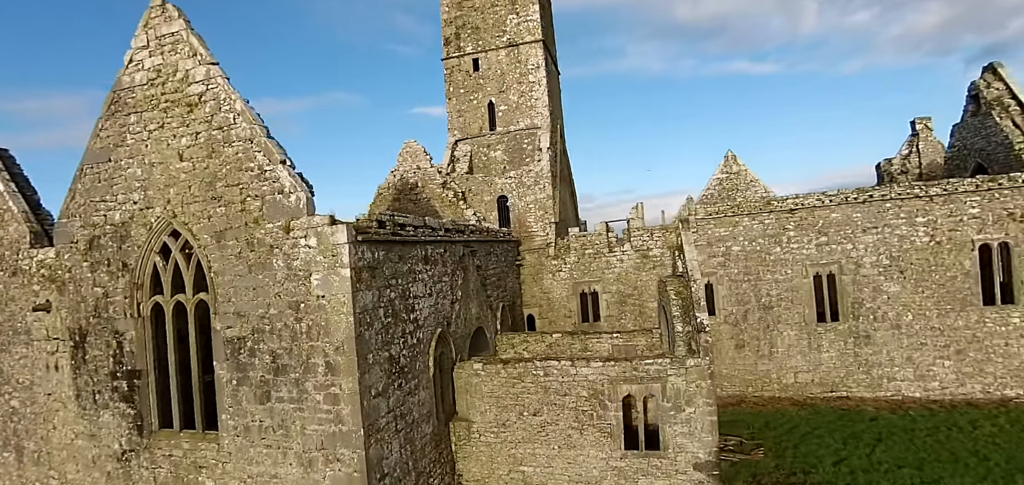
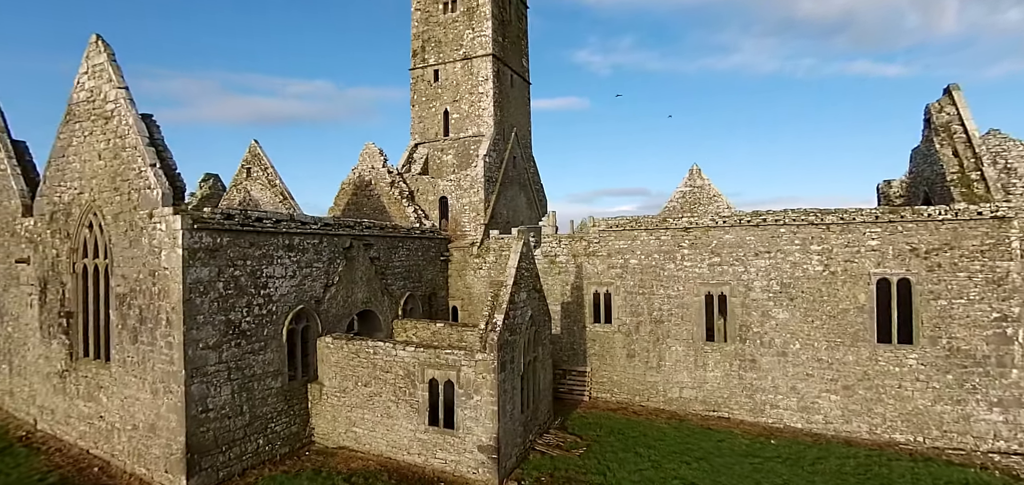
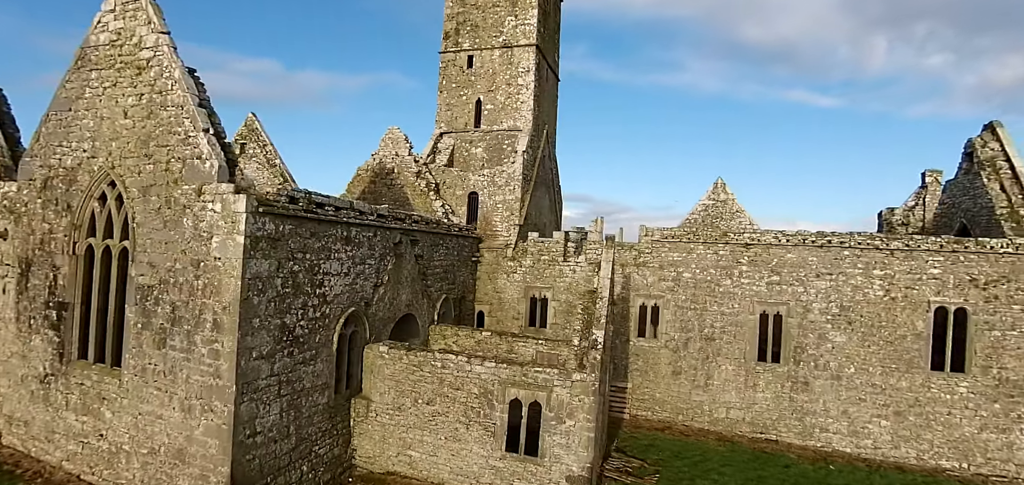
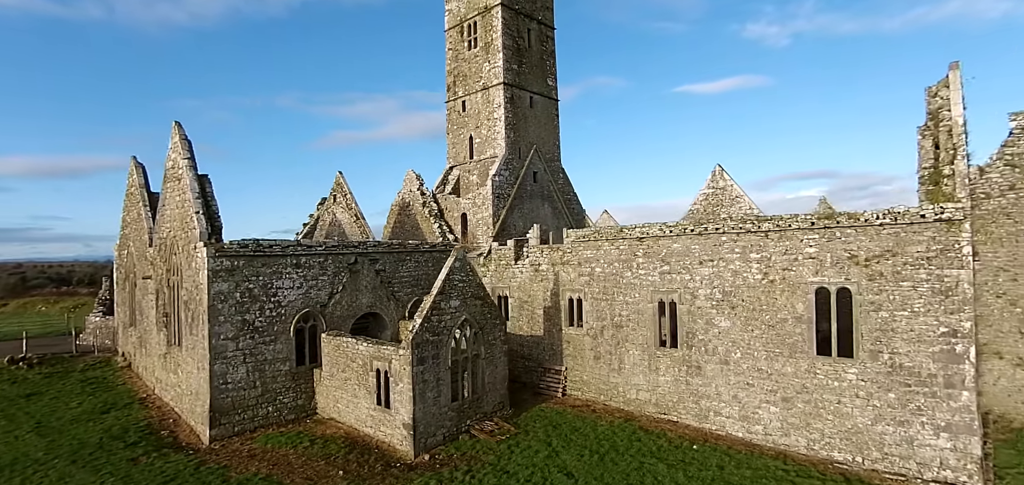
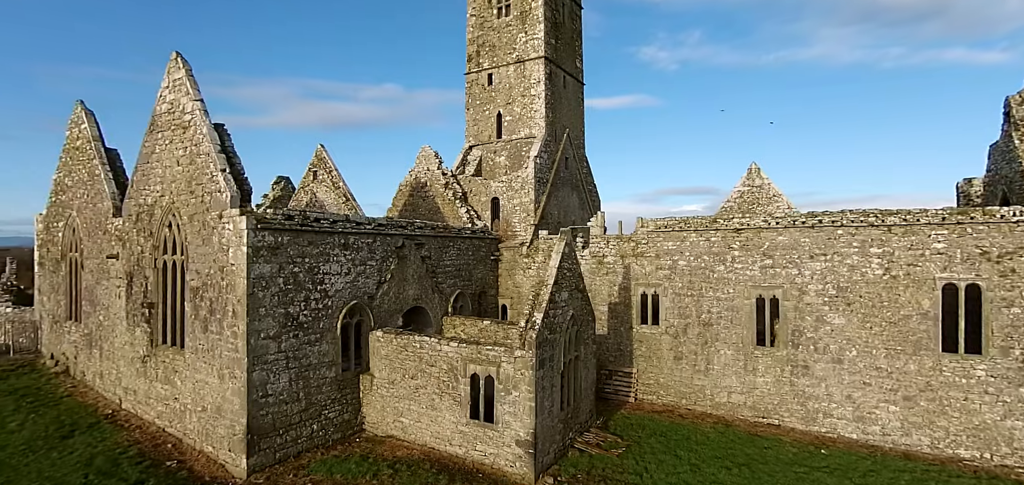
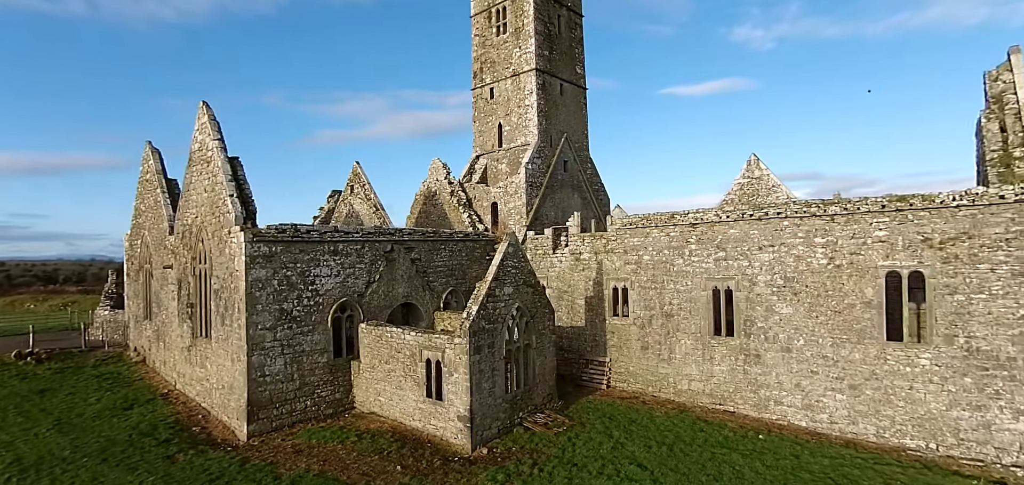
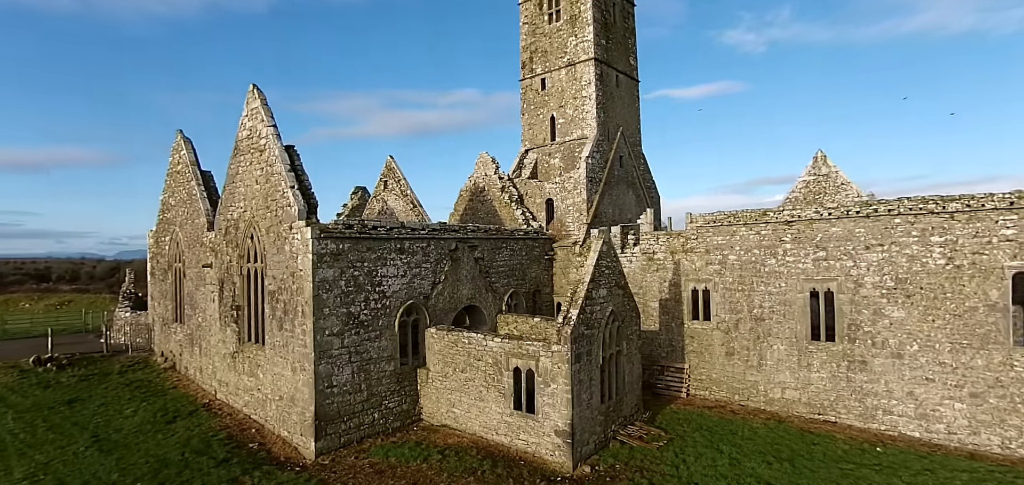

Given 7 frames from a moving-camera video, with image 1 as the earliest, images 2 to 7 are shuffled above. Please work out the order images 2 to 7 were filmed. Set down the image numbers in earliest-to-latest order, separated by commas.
3, 2, 5, 7, 6, 4
